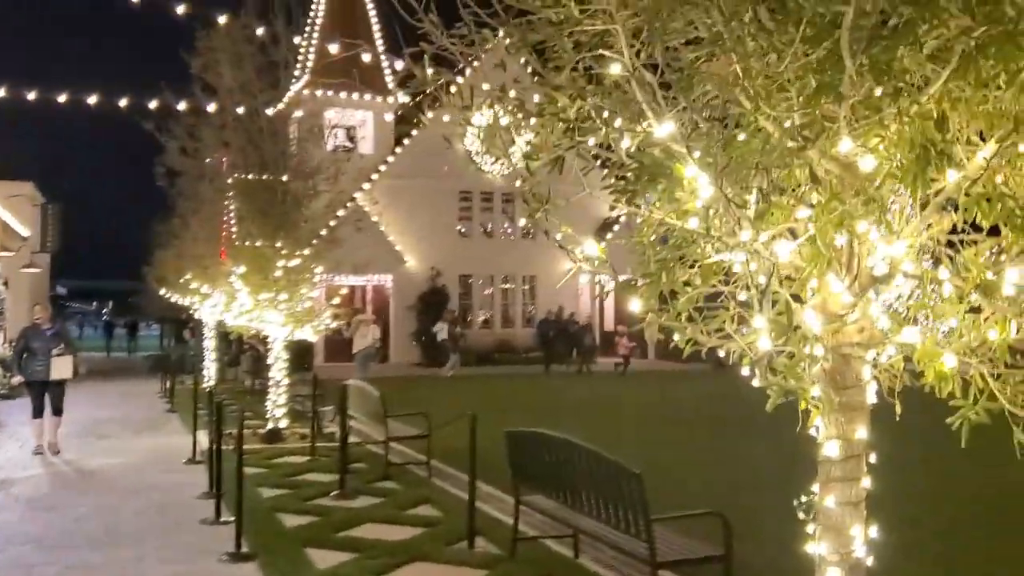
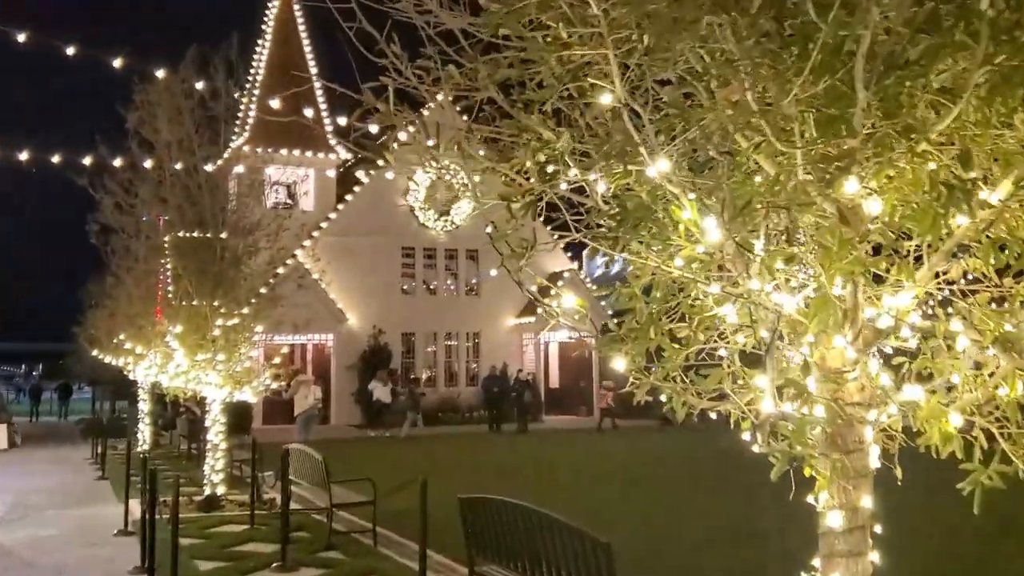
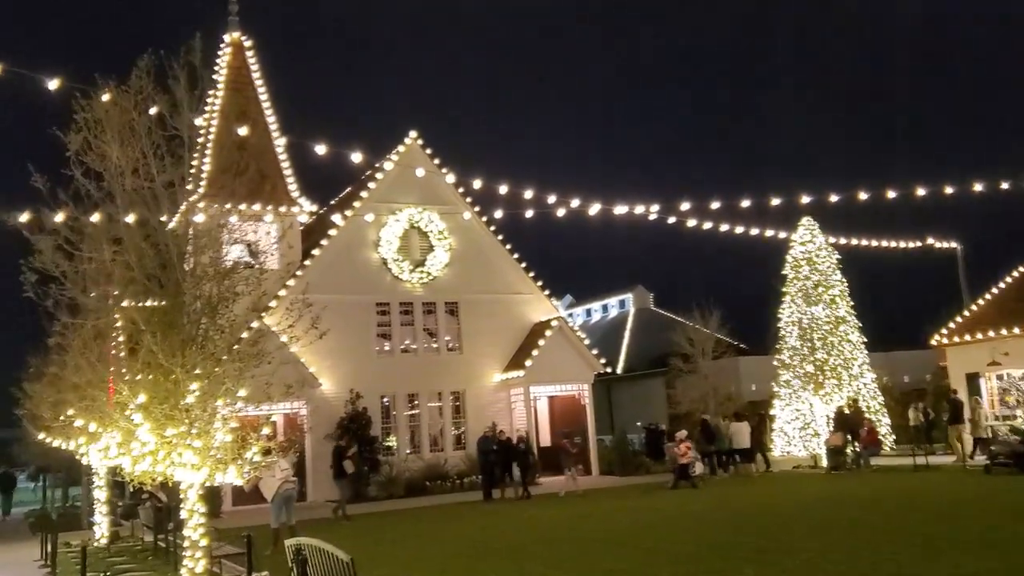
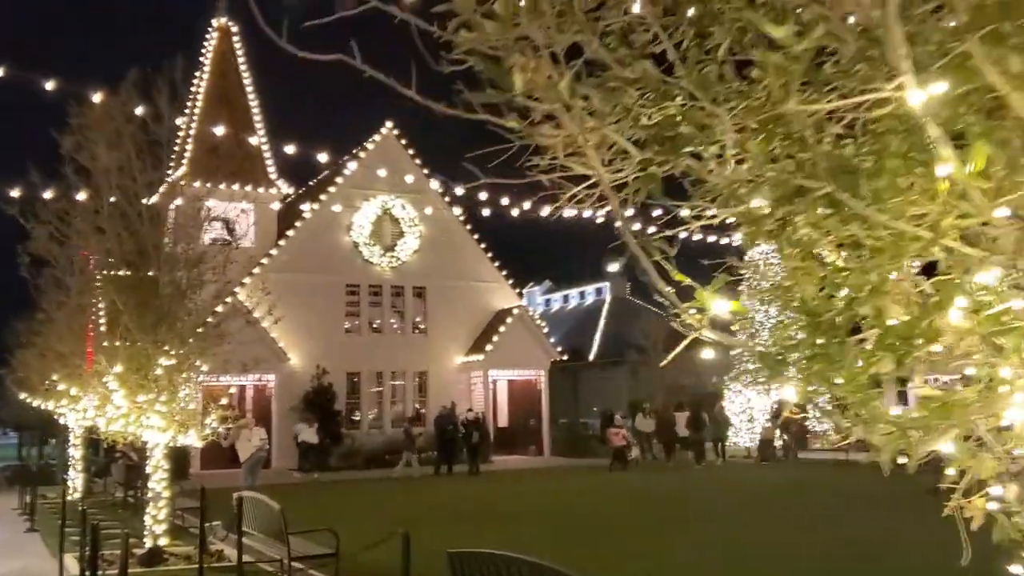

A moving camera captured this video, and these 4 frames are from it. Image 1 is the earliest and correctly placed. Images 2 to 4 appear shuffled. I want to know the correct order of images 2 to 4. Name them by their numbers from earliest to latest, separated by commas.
2, 4, 3
